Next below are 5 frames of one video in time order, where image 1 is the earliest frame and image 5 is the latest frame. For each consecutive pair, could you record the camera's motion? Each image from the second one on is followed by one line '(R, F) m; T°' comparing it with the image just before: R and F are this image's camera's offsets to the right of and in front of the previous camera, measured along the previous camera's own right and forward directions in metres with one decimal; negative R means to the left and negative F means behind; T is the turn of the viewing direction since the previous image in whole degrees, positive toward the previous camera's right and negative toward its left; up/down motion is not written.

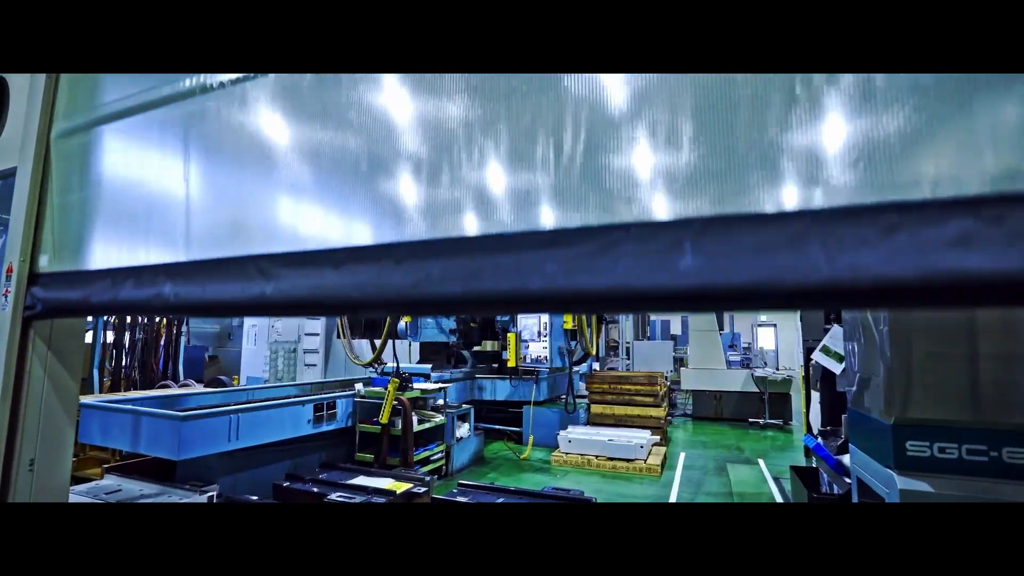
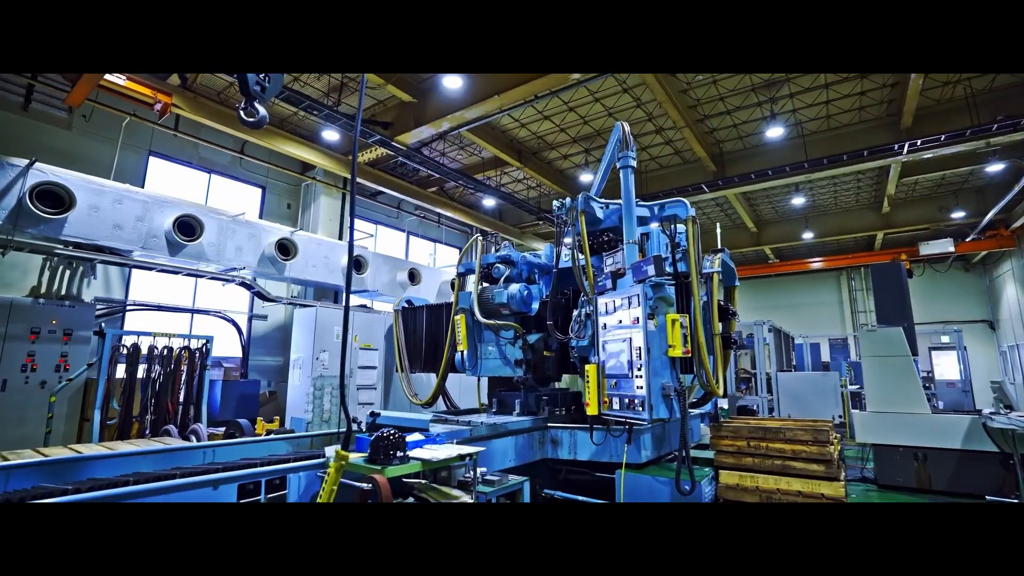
(+0.2, +1.6) m; -12°
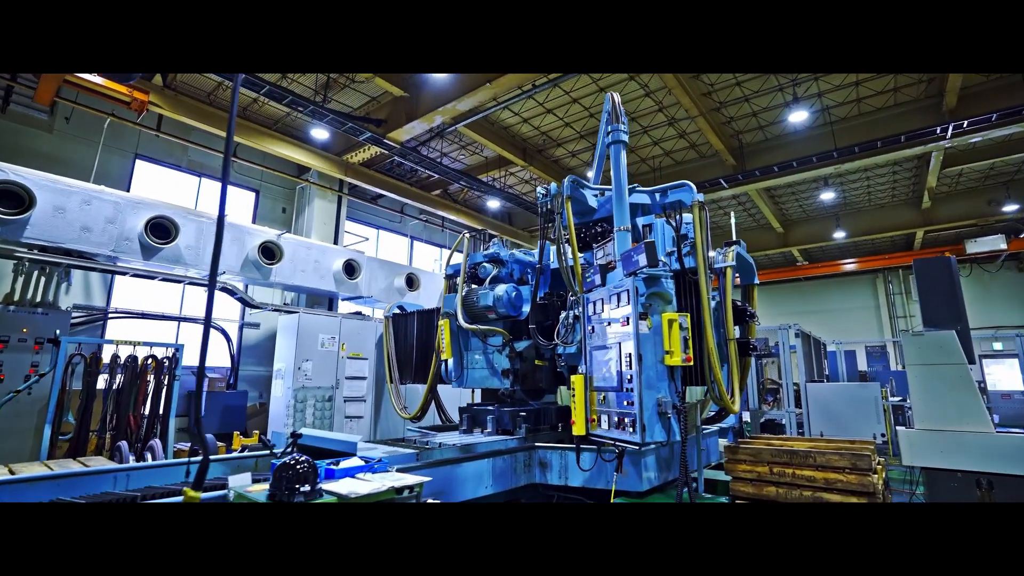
(+0.3, +0.5) m; -3°
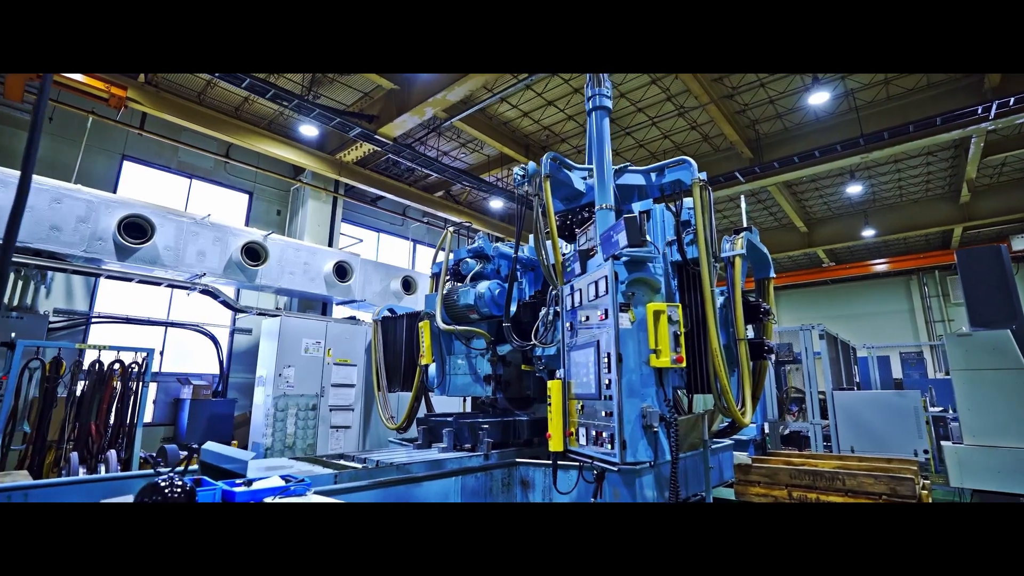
(+0.3, +0.4) m; -2°
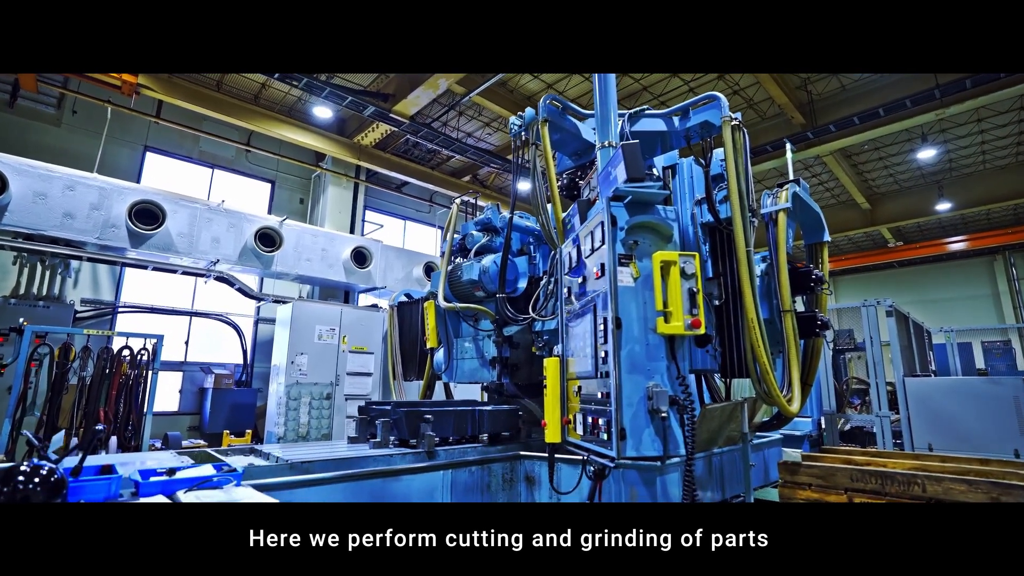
(+0.2, +0.4) m; -5°
